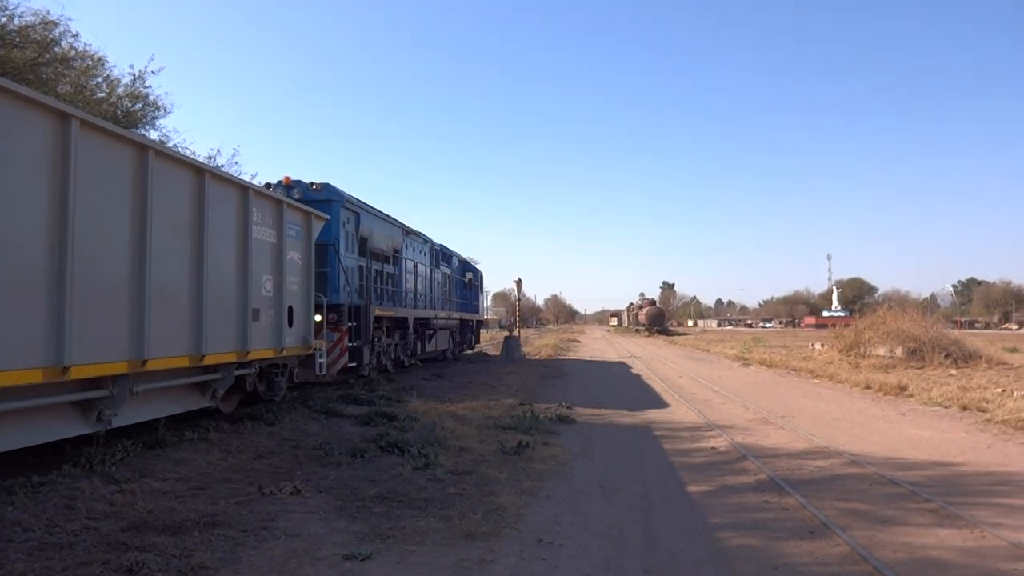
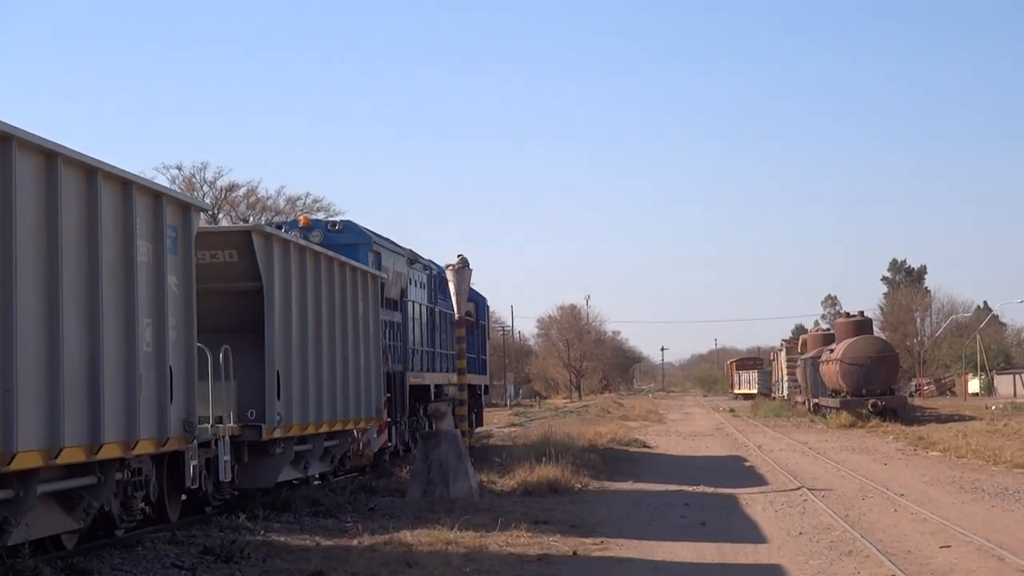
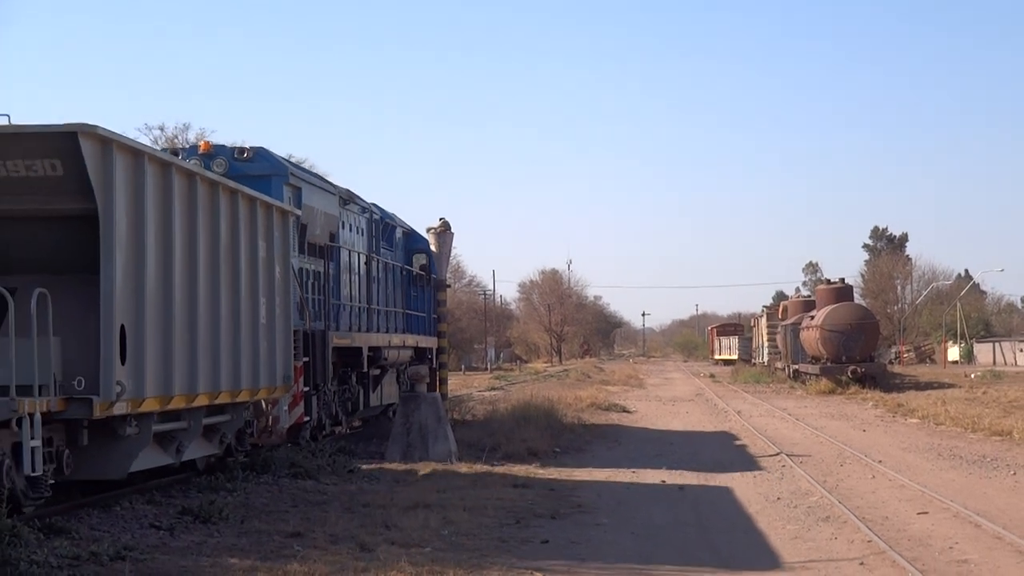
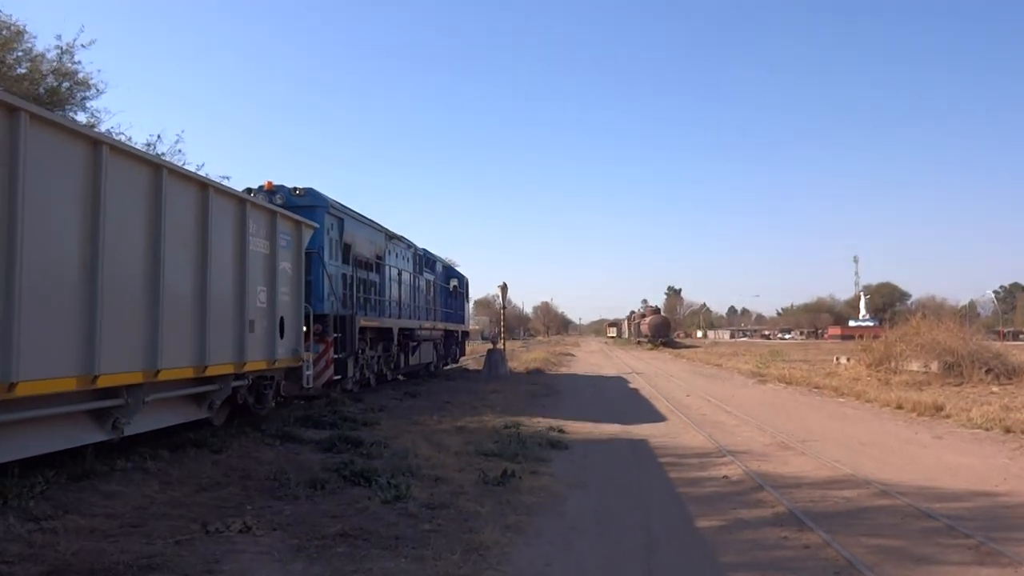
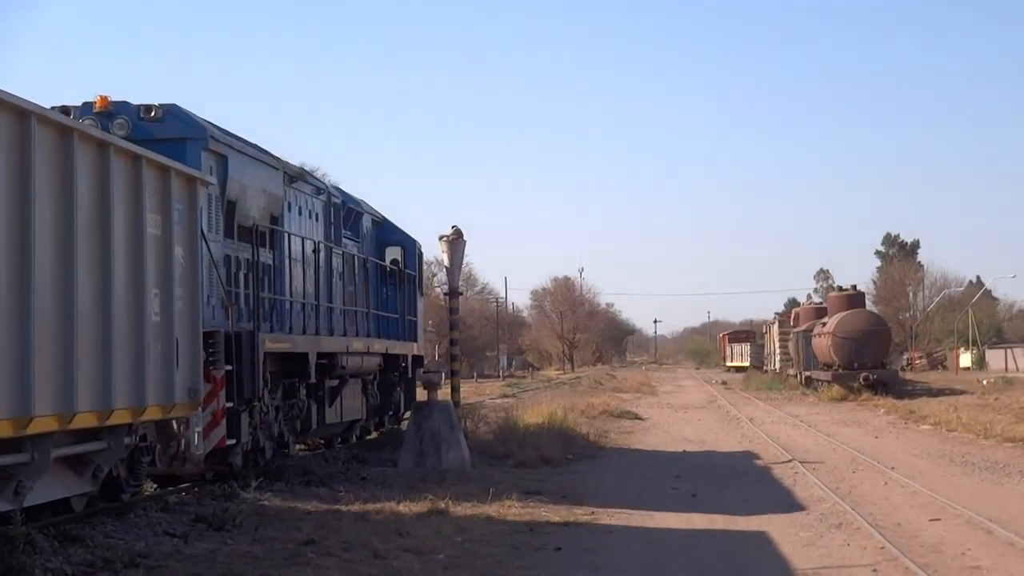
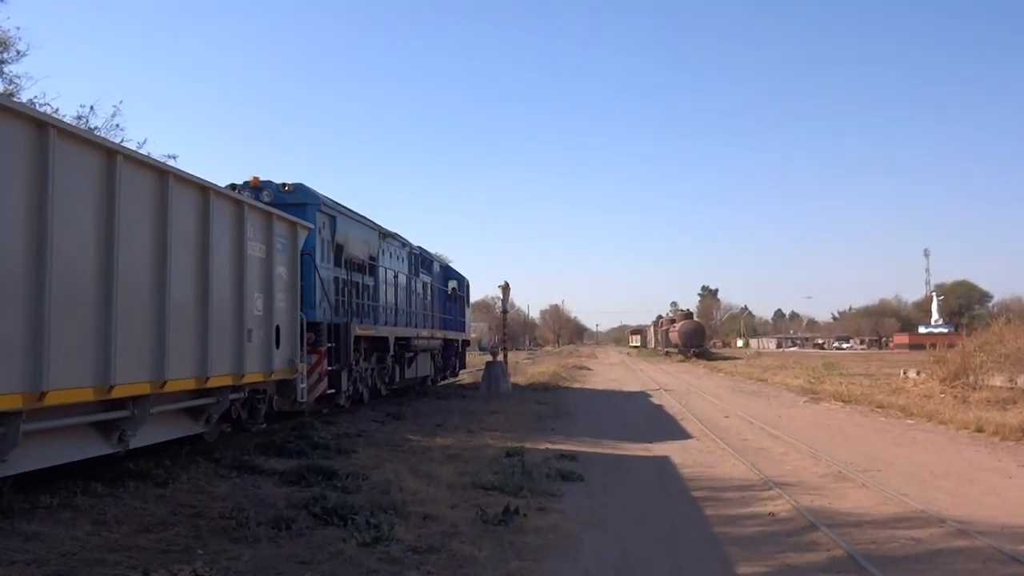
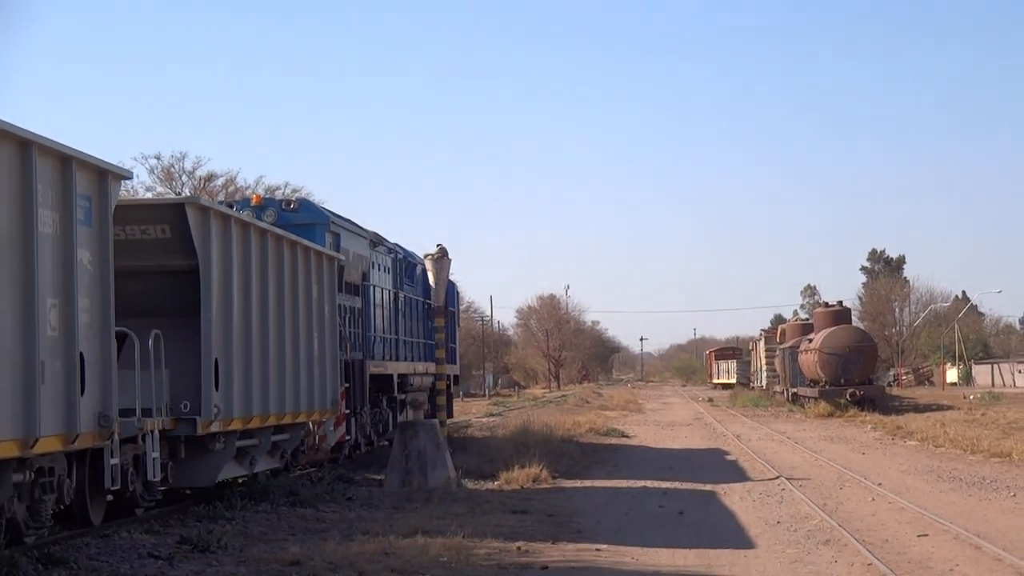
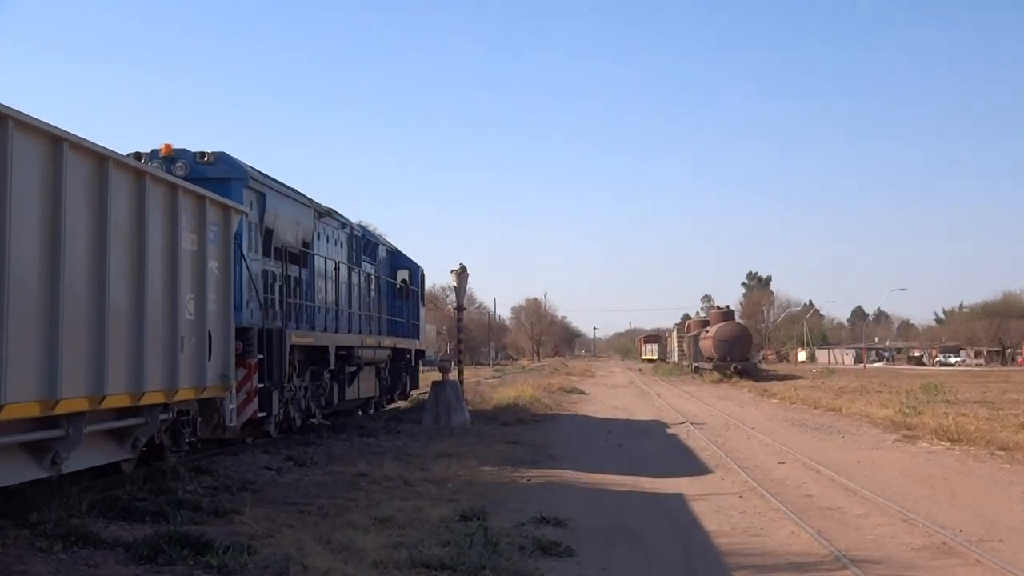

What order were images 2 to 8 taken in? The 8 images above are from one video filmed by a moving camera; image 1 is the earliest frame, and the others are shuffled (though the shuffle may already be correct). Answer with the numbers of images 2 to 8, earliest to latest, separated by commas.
4, 6, 8, 5, 3, 7, 2
